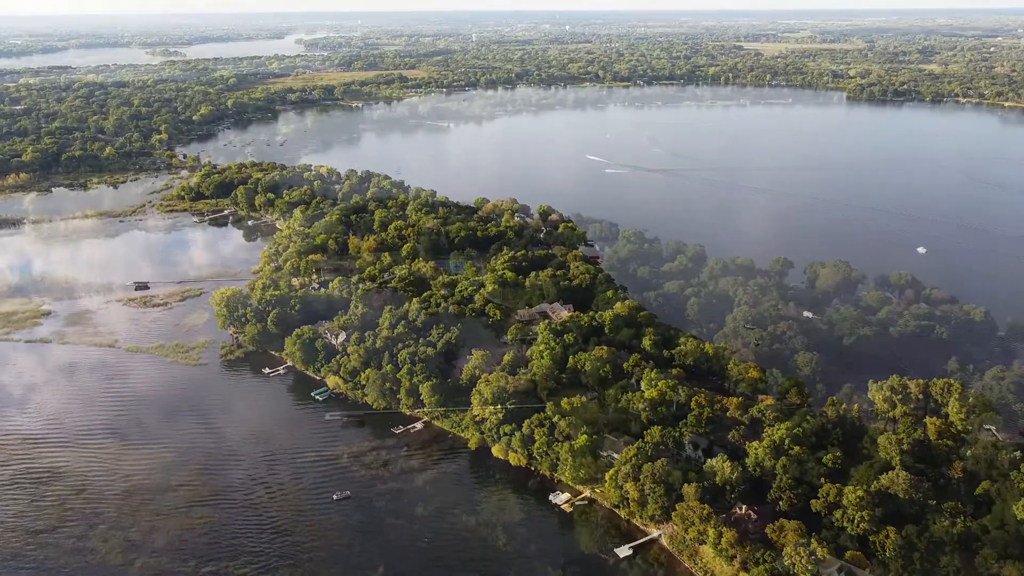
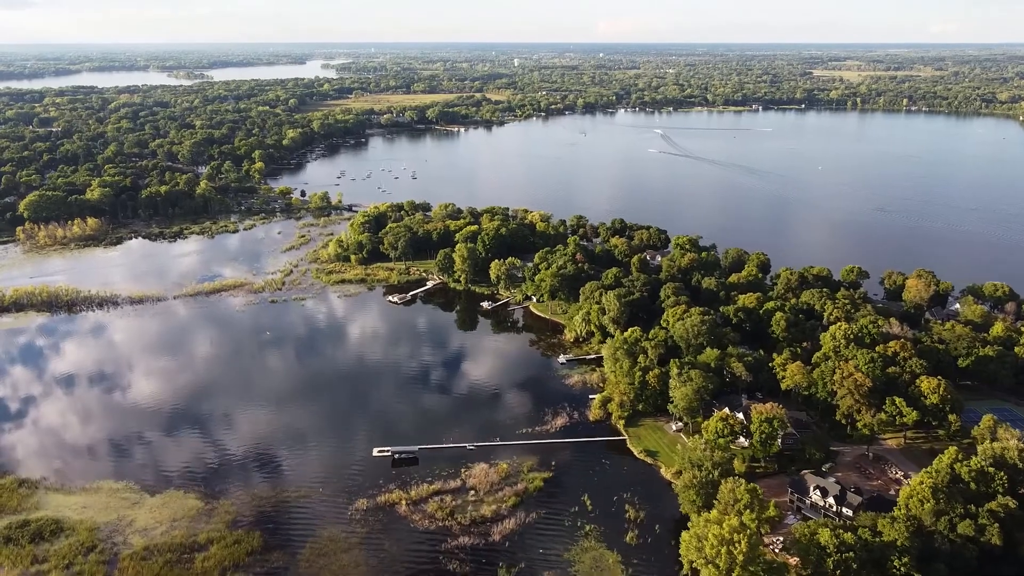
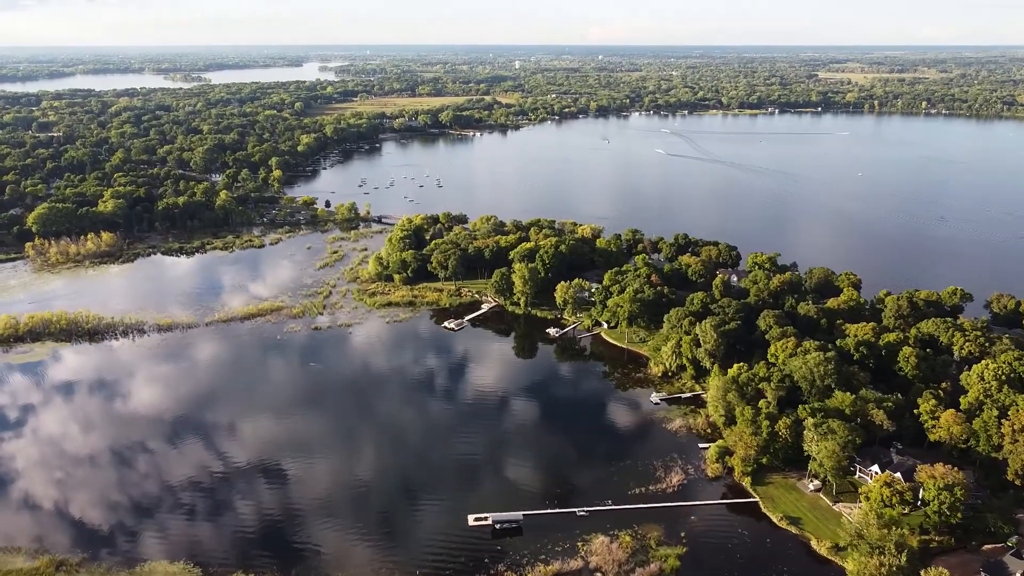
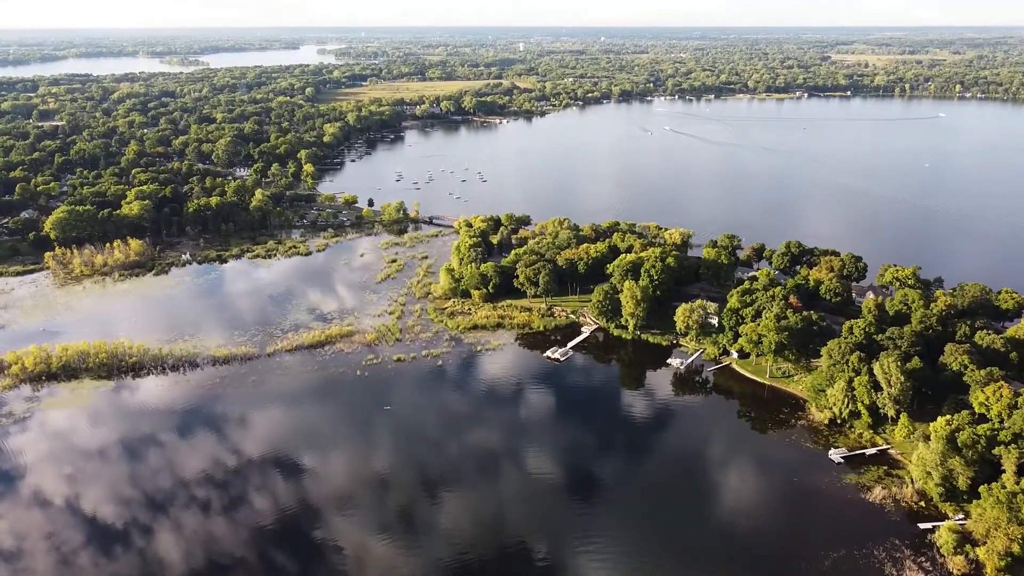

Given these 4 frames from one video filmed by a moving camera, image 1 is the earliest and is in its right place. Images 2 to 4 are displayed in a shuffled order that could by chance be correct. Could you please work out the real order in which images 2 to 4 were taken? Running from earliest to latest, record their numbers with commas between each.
2, 3, 4
